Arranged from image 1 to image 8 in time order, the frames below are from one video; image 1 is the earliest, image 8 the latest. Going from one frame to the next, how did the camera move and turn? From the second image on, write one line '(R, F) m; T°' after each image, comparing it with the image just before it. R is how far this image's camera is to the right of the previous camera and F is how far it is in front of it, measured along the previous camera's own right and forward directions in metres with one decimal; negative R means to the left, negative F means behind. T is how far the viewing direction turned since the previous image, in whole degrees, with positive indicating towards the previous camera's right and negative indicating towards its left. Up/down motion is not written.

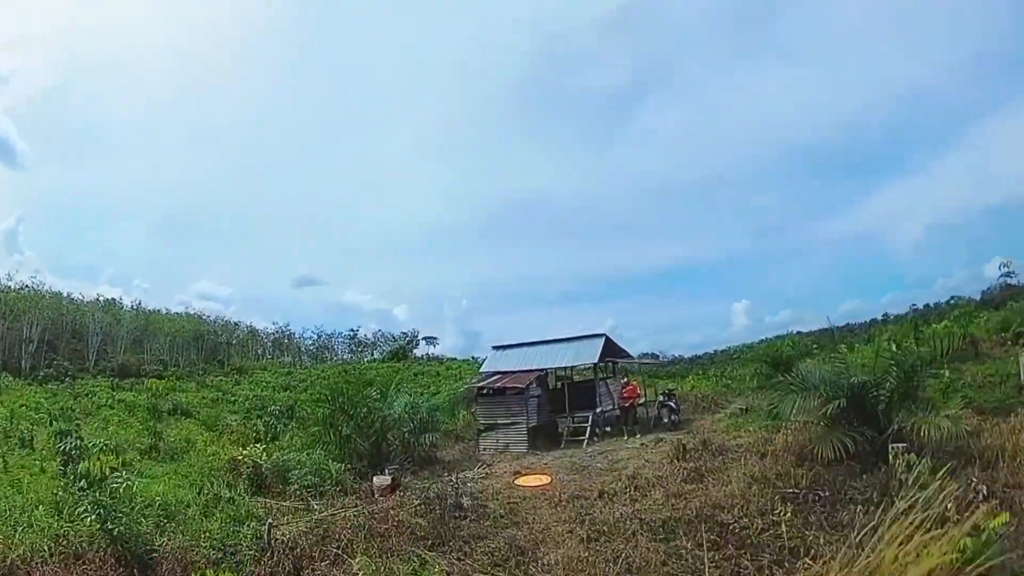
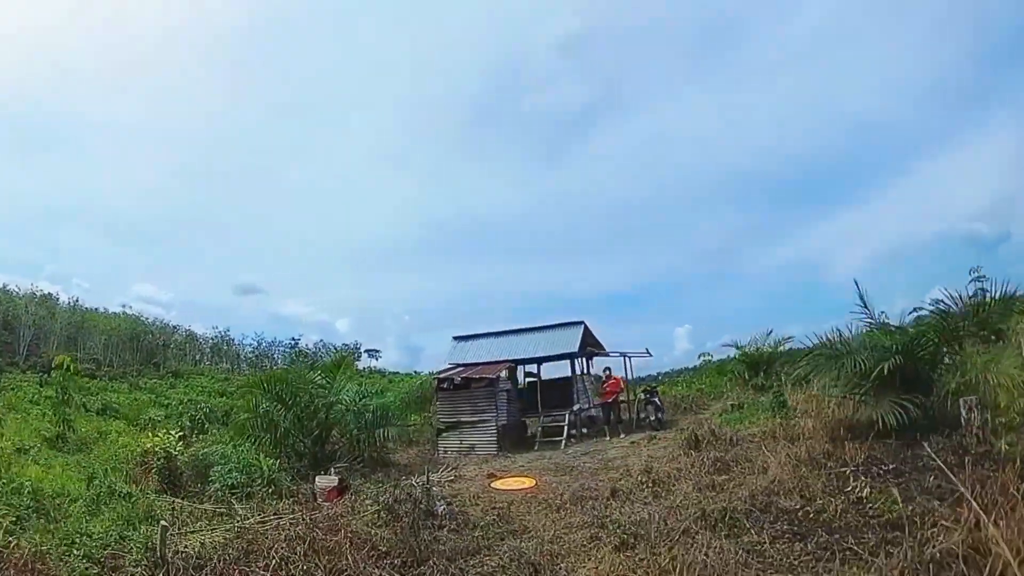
(-0.4, +1.6) m; +5°
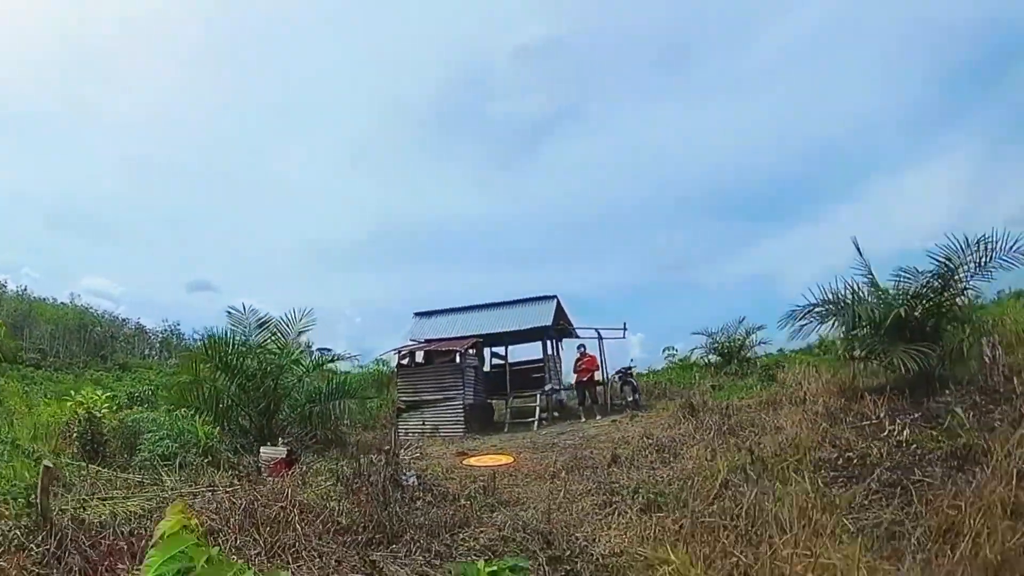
(-0.2, +0.8) m; +4°
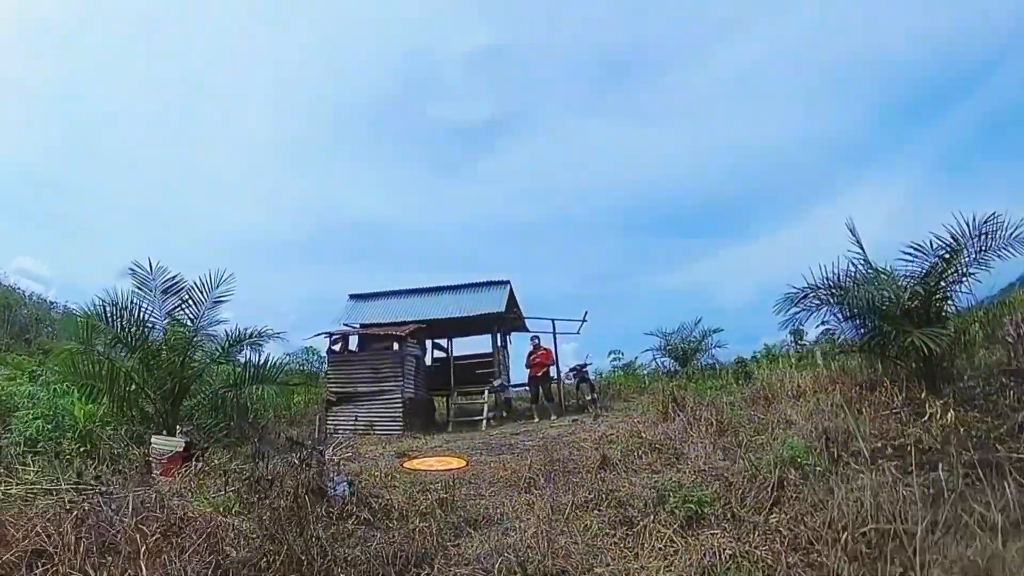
(-0.2, +1.2) m; +5°
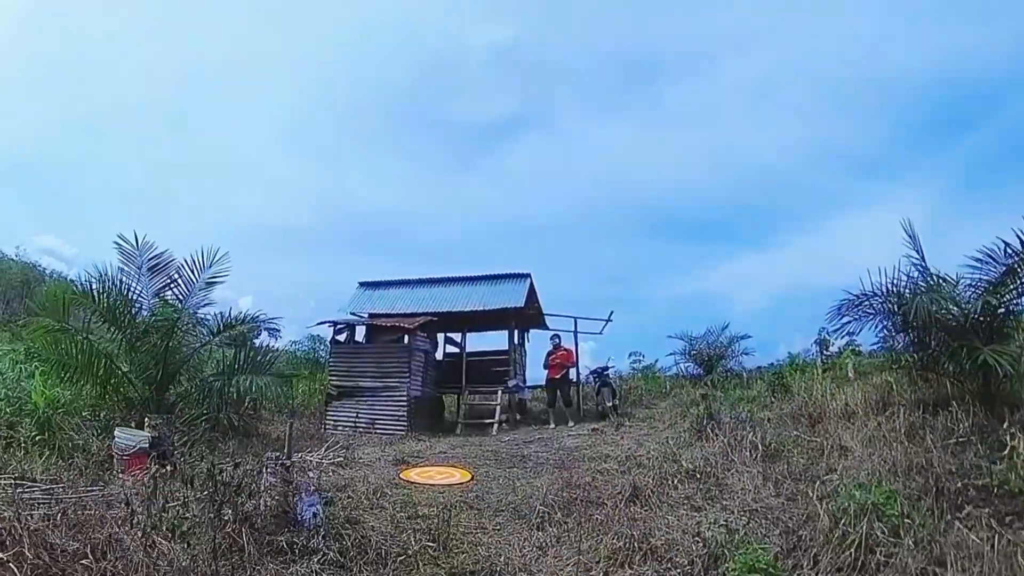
(0.0, +0.7) m; -2°
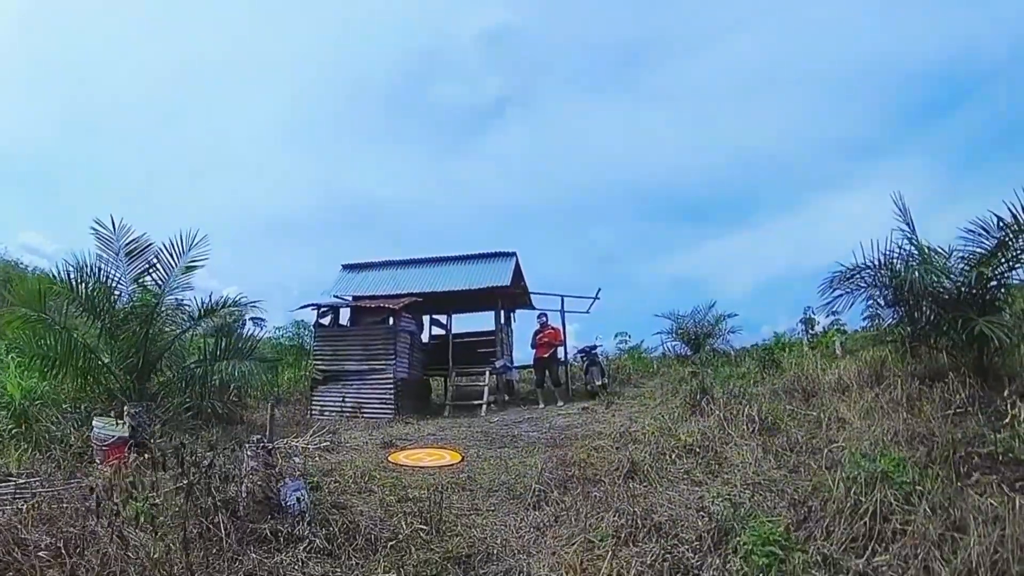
(0.0, +0.2) m; +1°
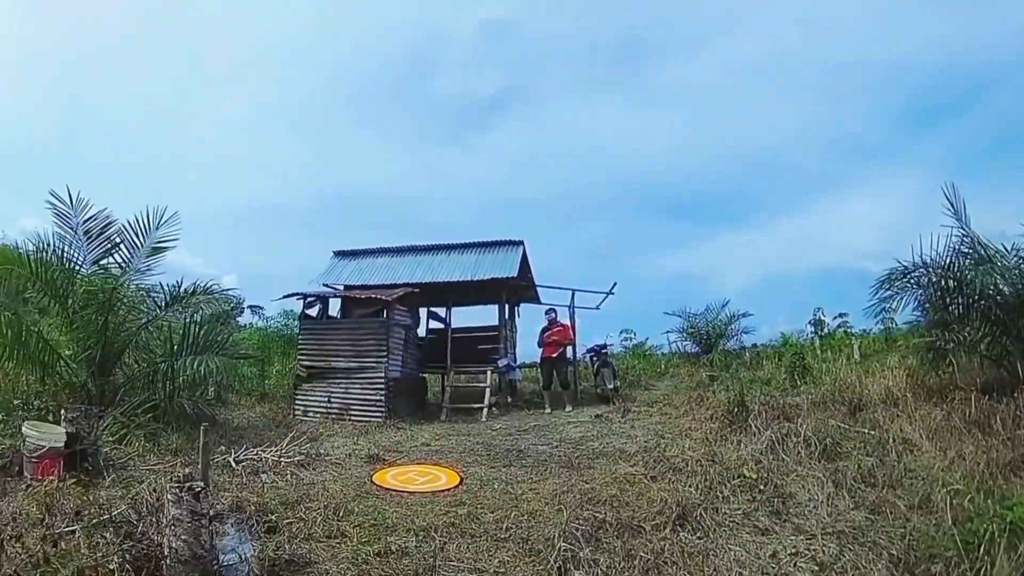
(-0.1, +0.8) m; 0°
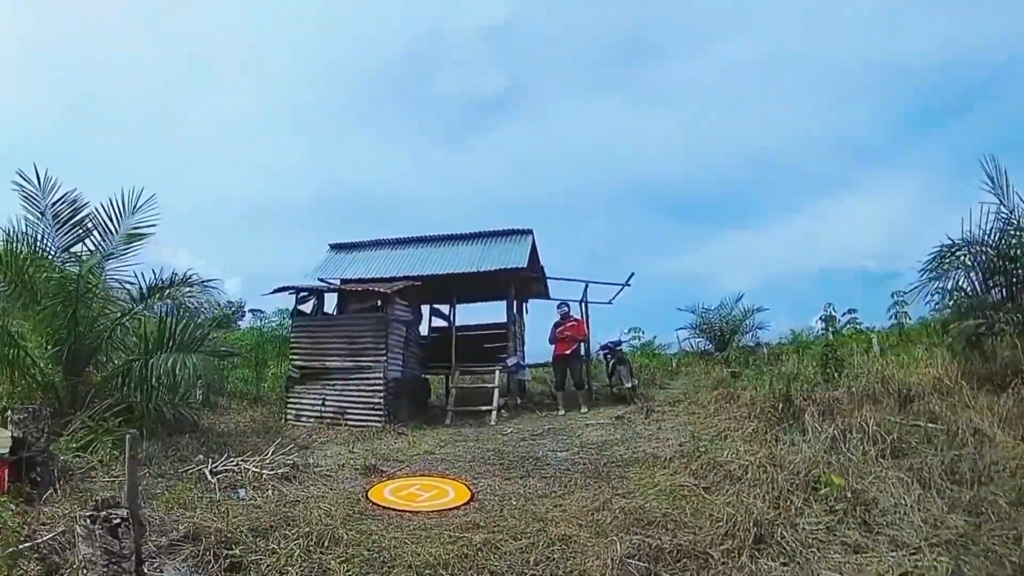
(-0.1, +0.6) m; 0°
